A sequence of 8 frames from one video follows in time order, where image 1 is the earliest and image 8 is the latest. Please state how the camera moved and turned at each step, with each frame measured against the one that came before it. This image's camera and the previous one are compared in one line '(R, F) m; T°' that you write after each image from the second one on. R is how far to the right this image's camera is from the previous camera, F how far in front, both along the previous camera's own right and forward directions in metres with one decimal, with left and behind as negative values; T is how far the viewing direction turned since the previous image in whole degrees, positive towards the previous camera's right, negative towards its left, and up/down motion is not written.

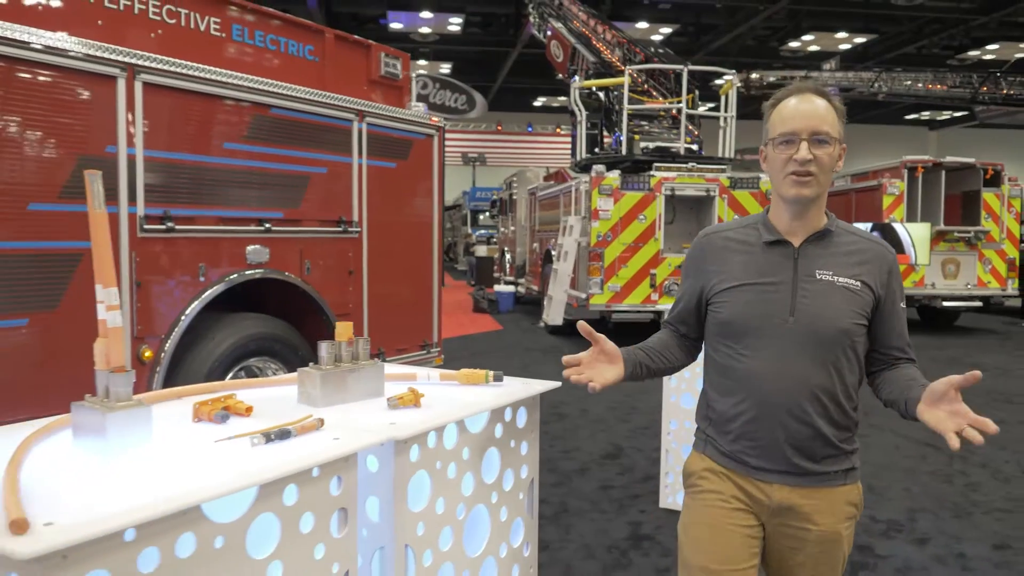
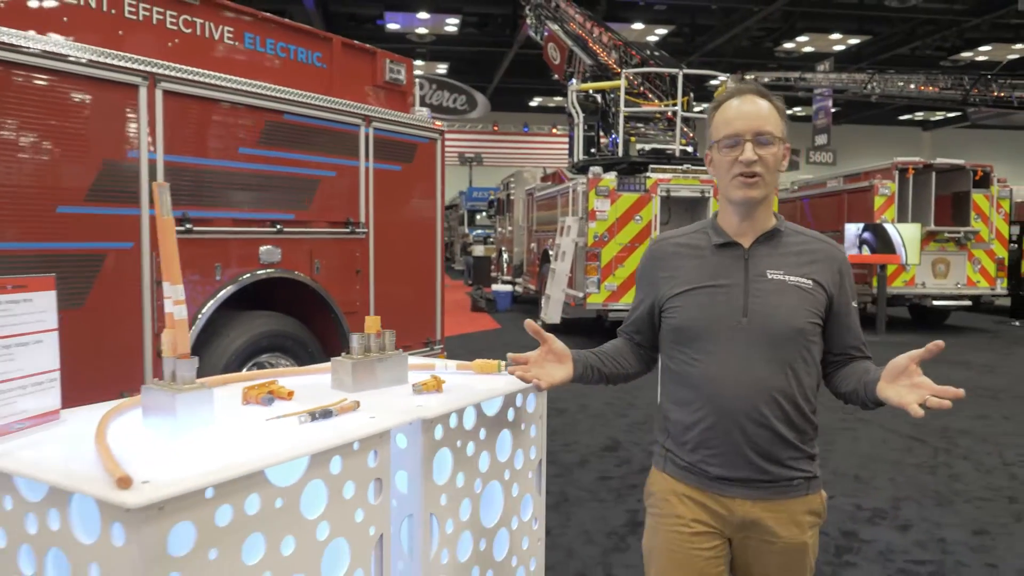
(0.0, -0.2) m; 0°
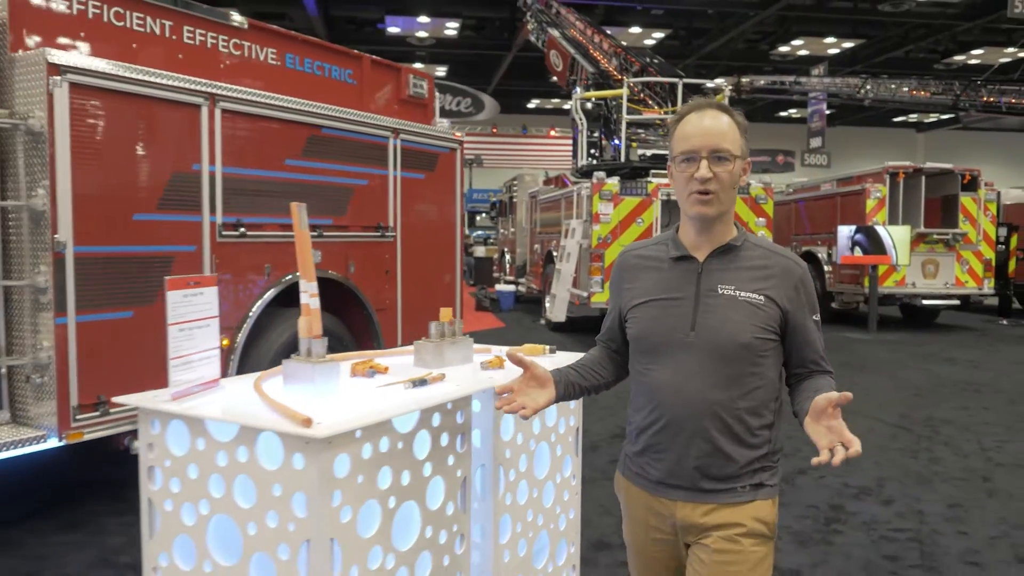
(-0.1, -0.4) m; 0°
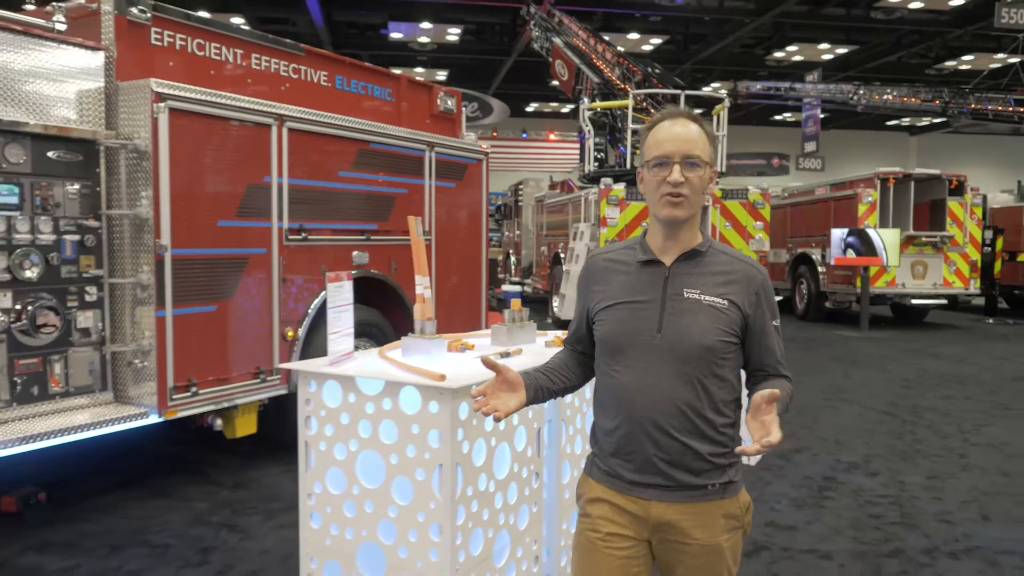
(-0.2, -0.5) m; 0°
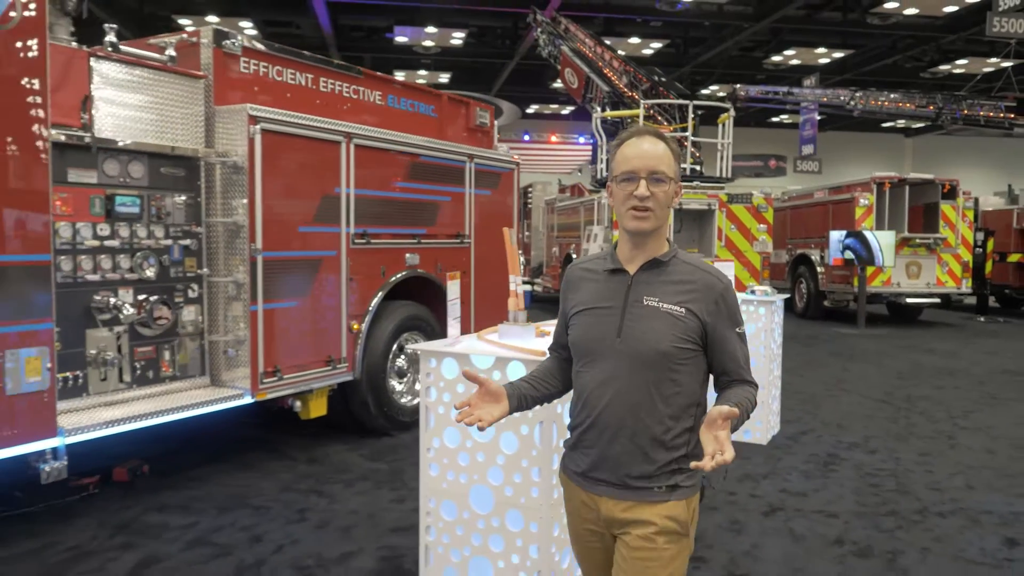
(-0.3, -0.6) m; 0°
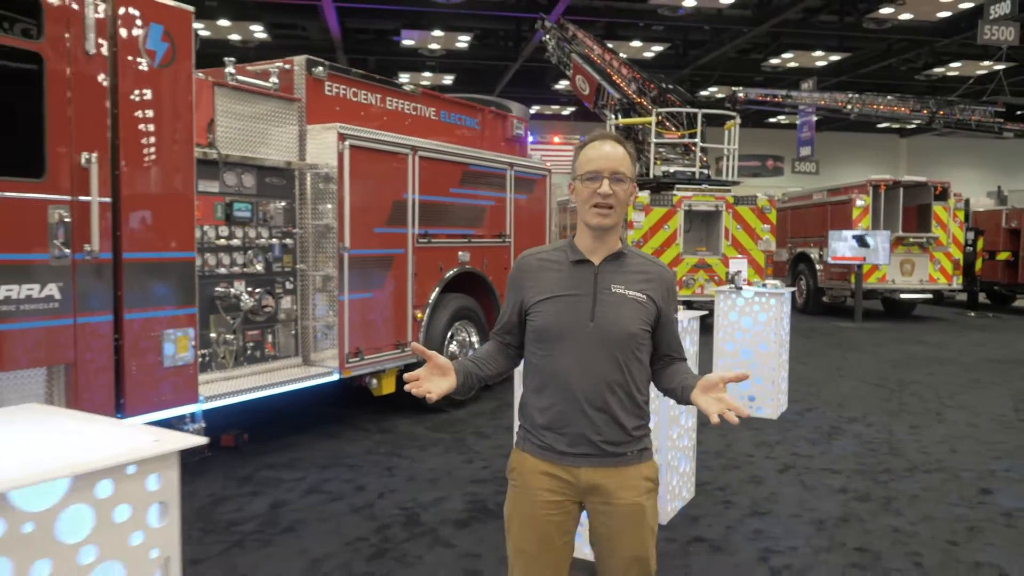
(-0.4, -0.7) m; 0°
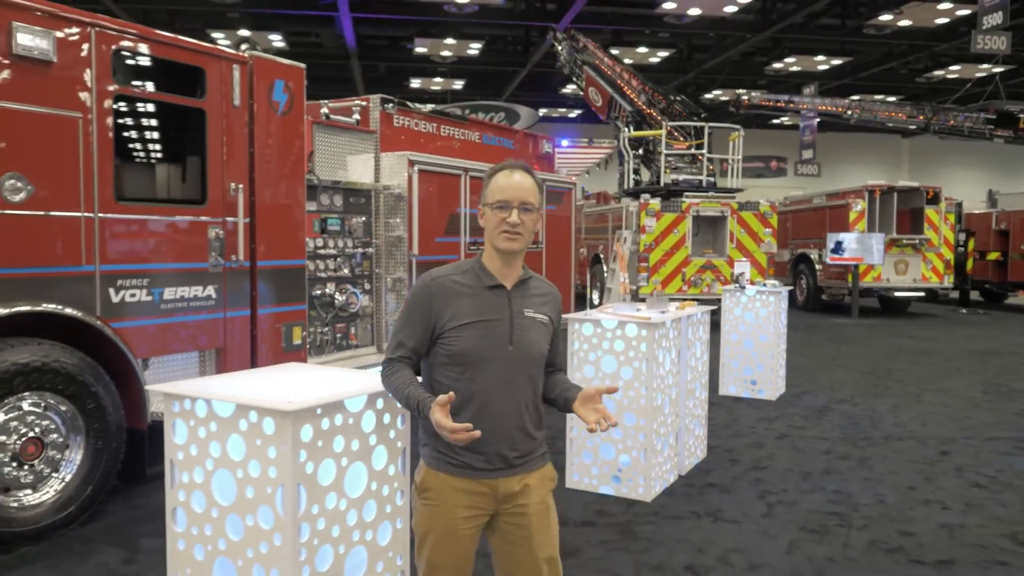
(-0.3, -1.0) m; 0°
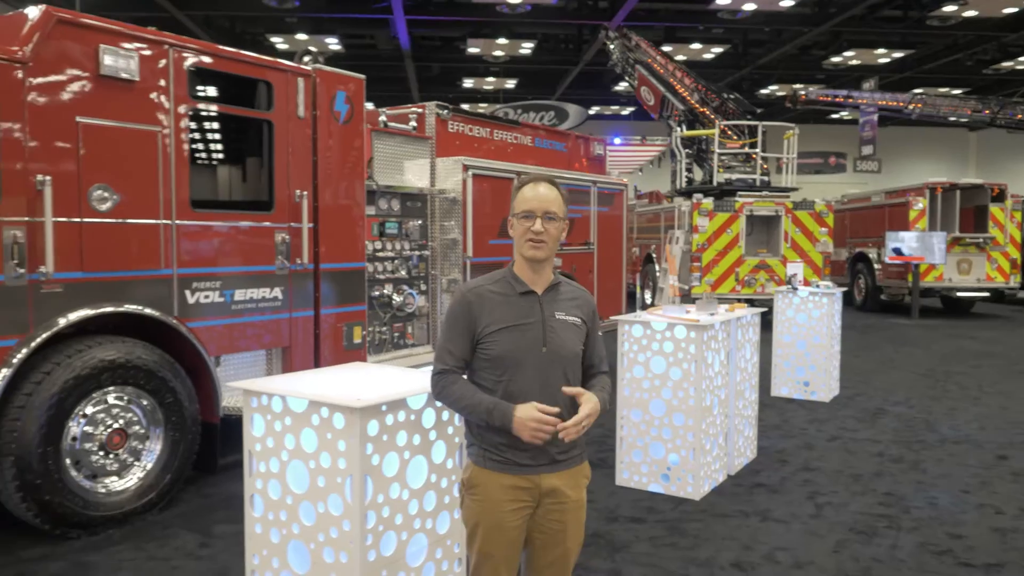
(0.0, -0.1) m; -4°
